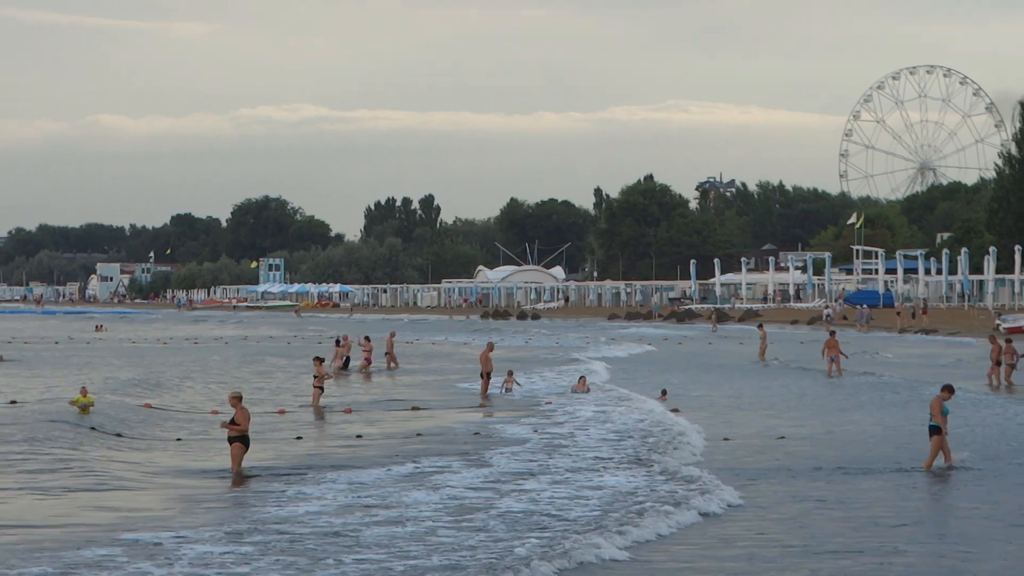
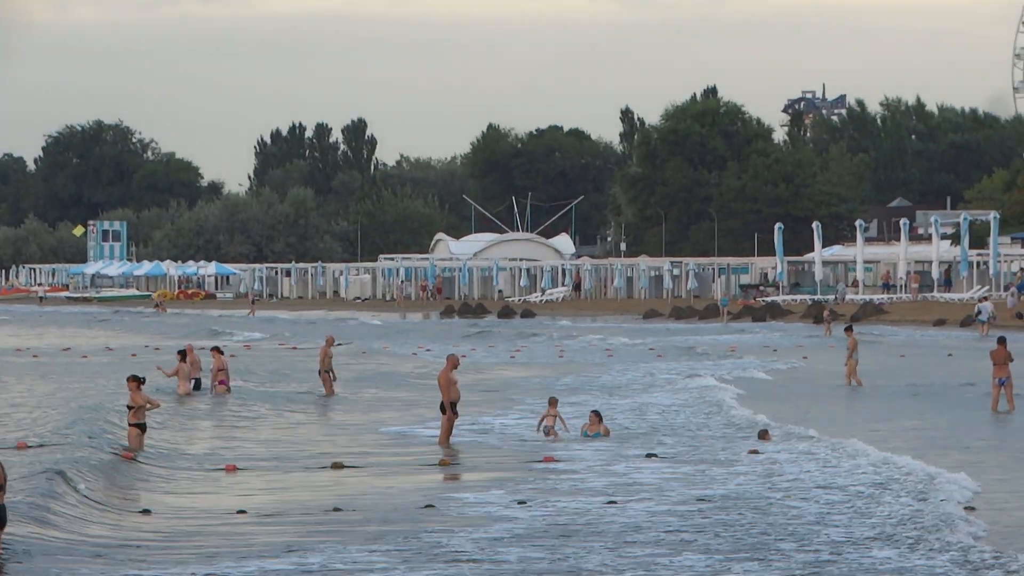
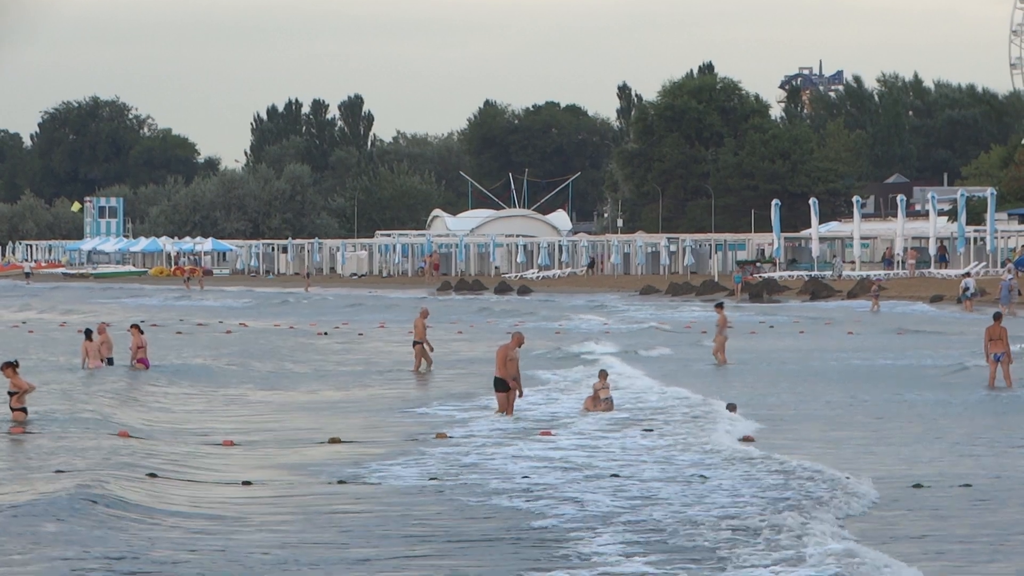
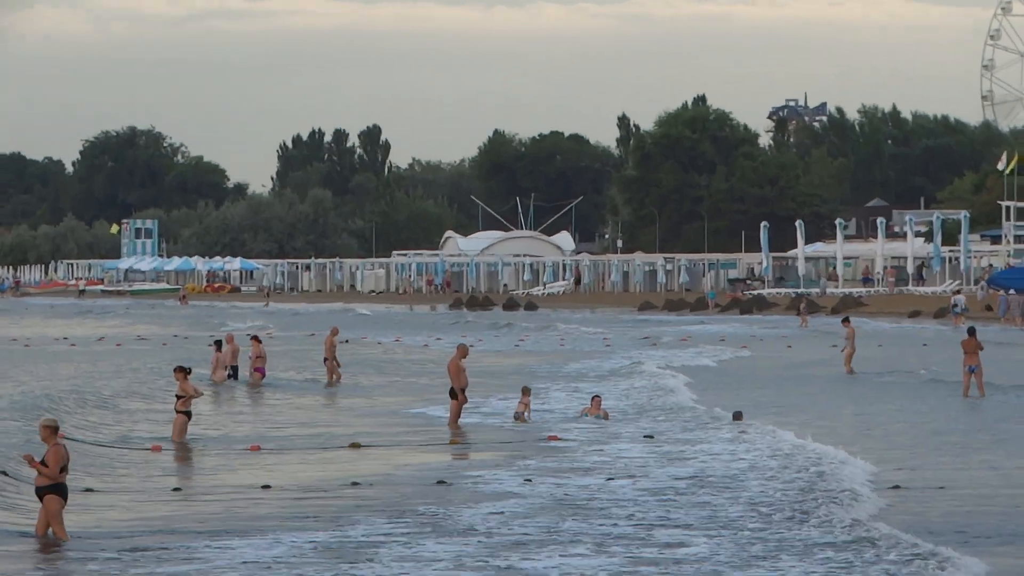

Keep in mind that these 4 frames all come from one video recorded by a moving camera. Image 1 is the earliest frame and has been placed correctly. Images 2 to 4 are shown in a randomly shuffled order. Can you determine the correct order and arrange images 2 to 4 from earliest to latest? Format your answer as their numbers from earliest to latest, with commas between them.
4, 2, 3
